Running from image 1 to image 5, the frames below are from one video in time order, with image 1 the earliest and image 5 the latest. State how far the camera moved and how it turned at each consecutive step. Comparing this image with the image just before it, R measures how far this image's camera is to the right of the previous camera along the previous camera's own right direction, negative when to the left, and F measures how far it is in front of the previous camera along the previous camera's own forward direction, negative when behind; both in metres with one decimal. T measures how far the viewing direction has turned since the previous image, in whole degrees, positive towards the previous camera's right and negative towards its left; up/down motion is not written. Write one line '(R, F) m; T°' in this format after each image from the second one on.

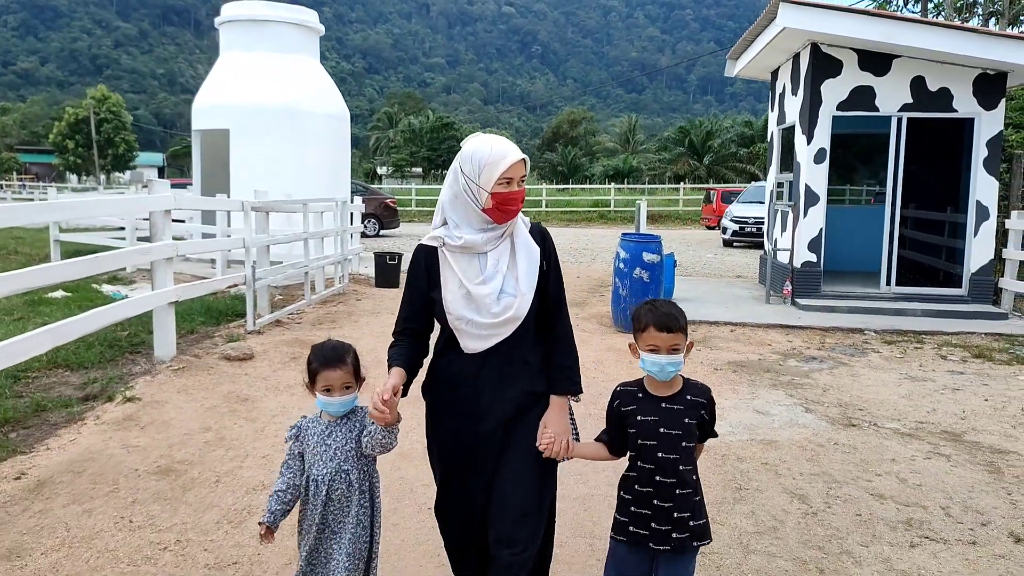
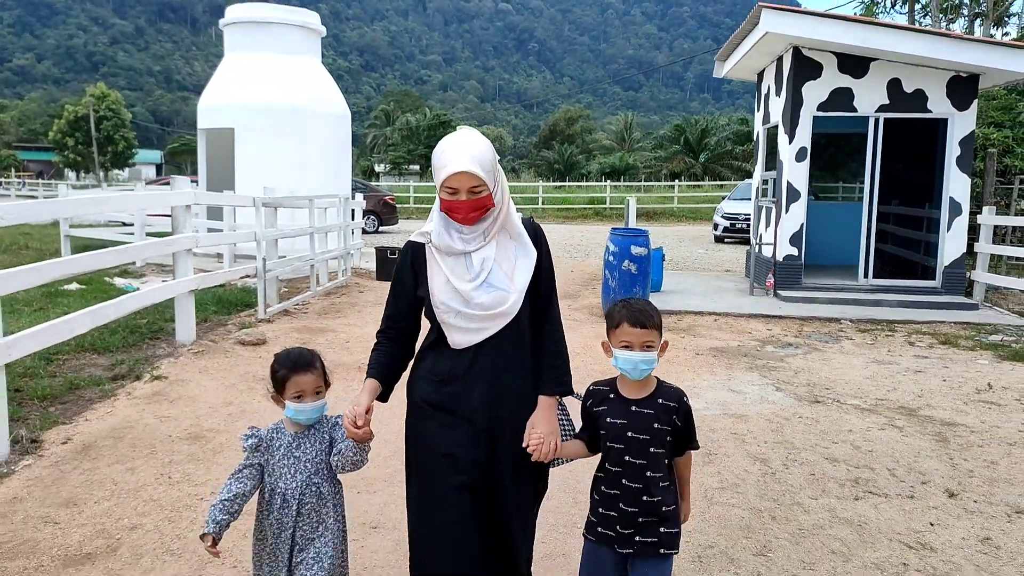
(0.0, -0.4) m; 0°
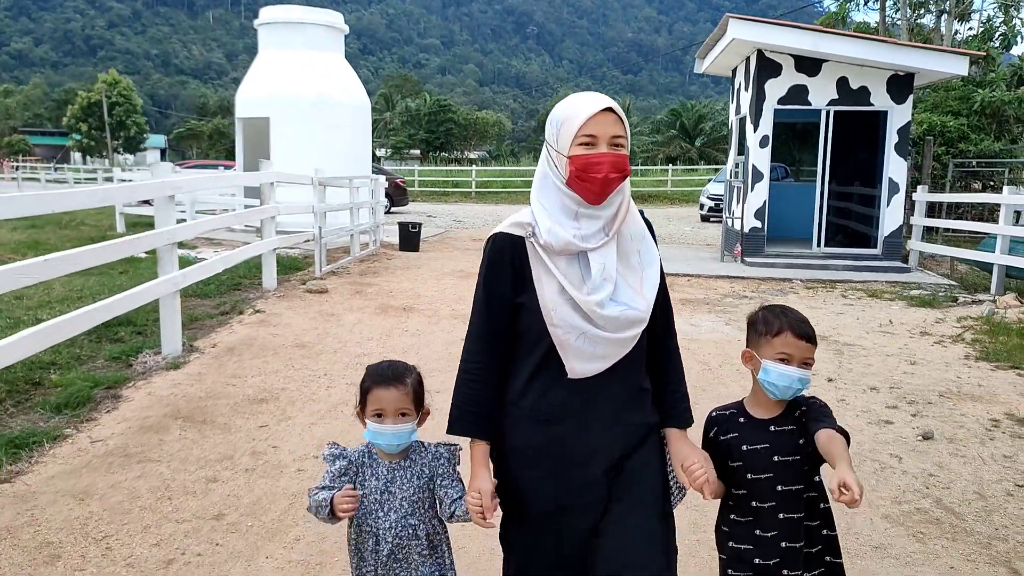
(-0.1, -1.7) m; 0°
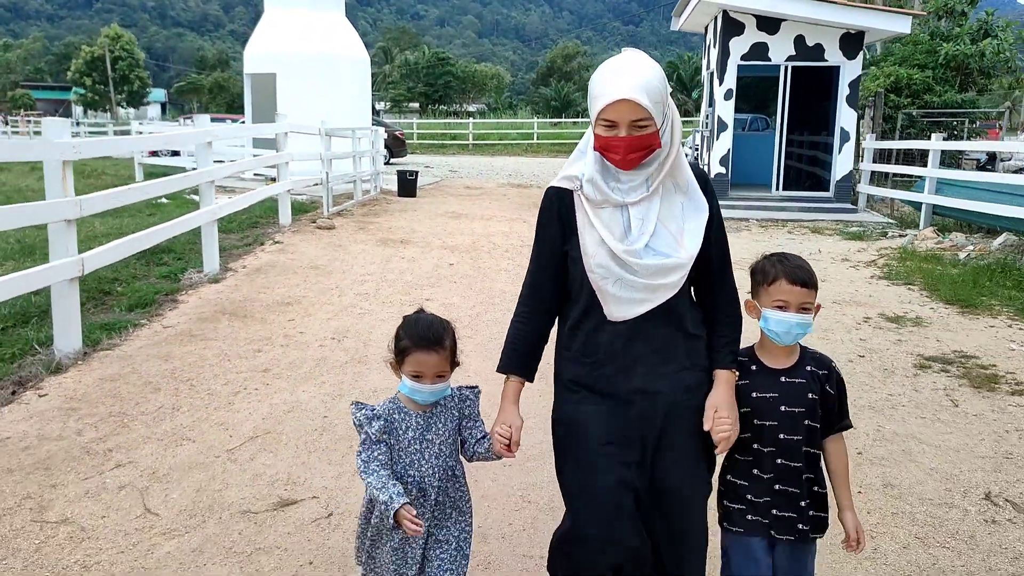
(+0.2, -1.2) m; 0°
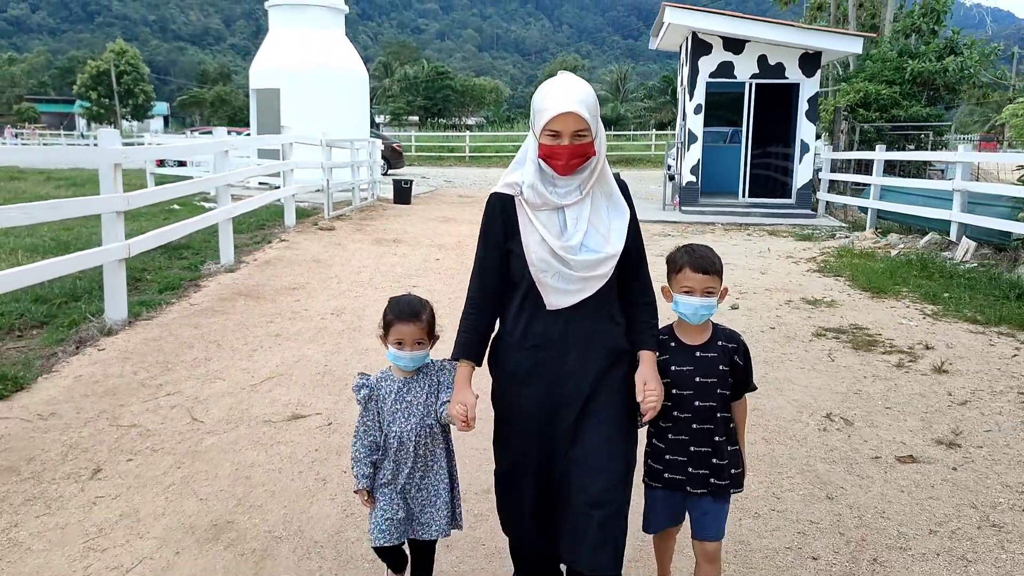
(+0.3, -1.0) m; 0°
